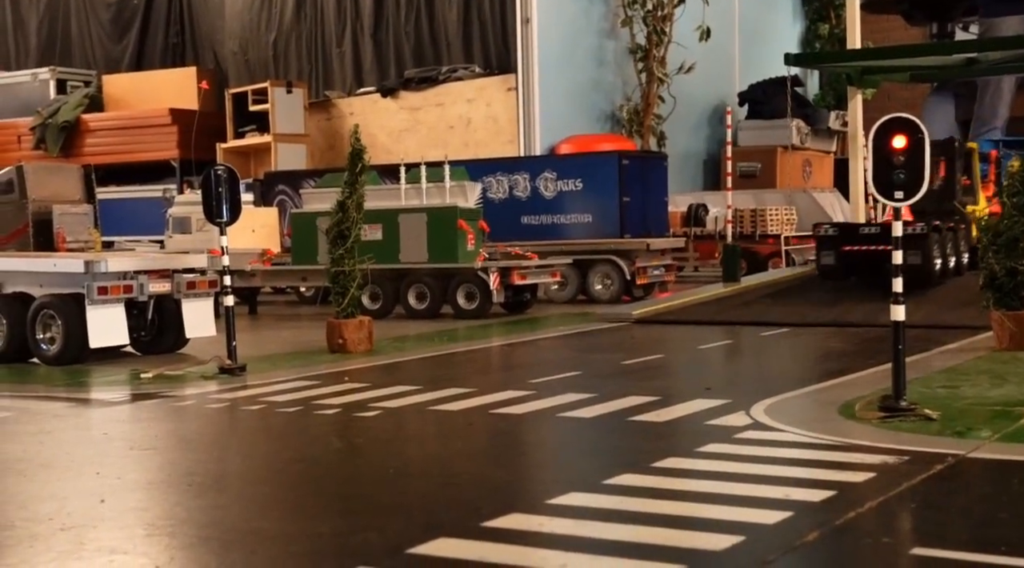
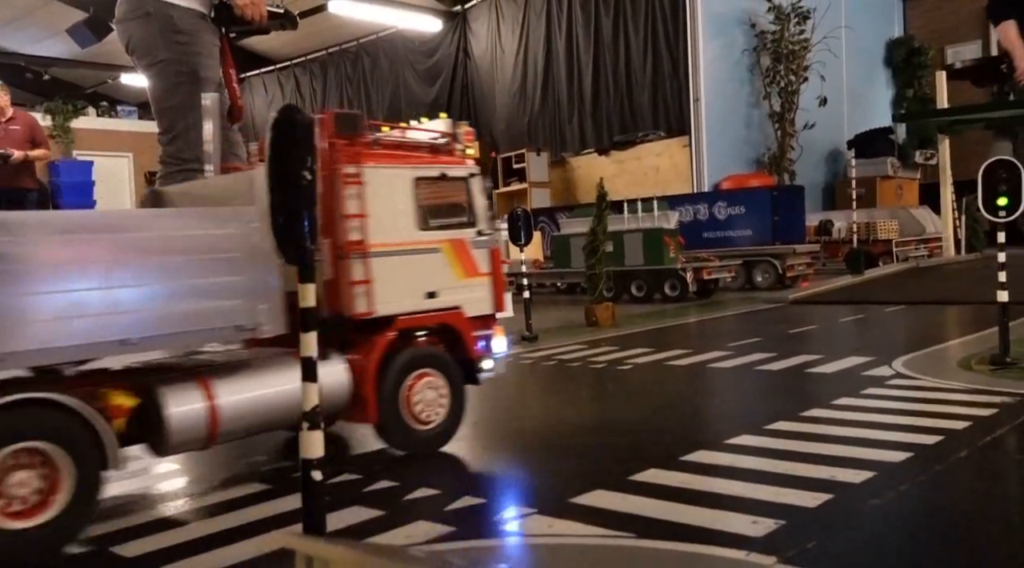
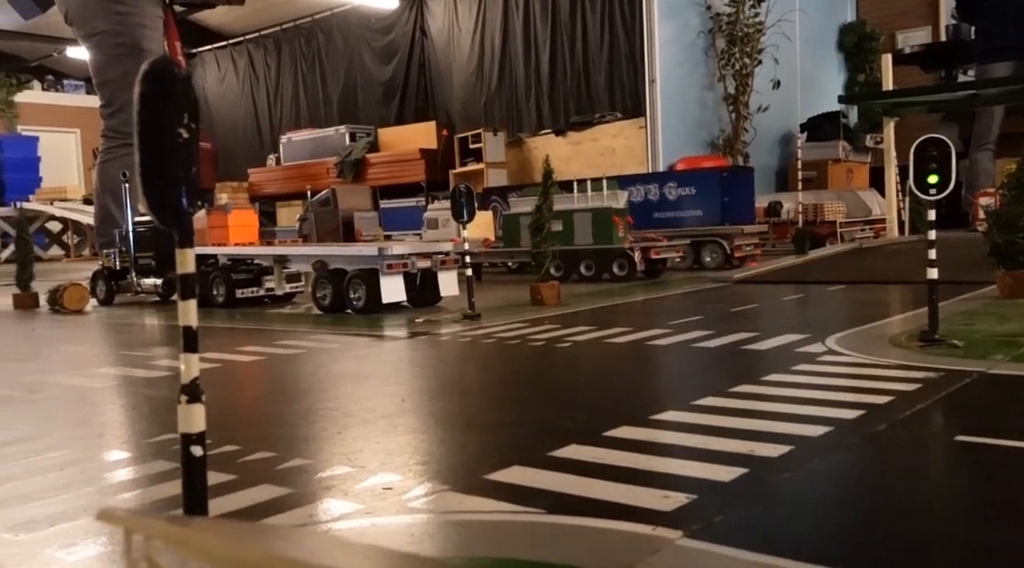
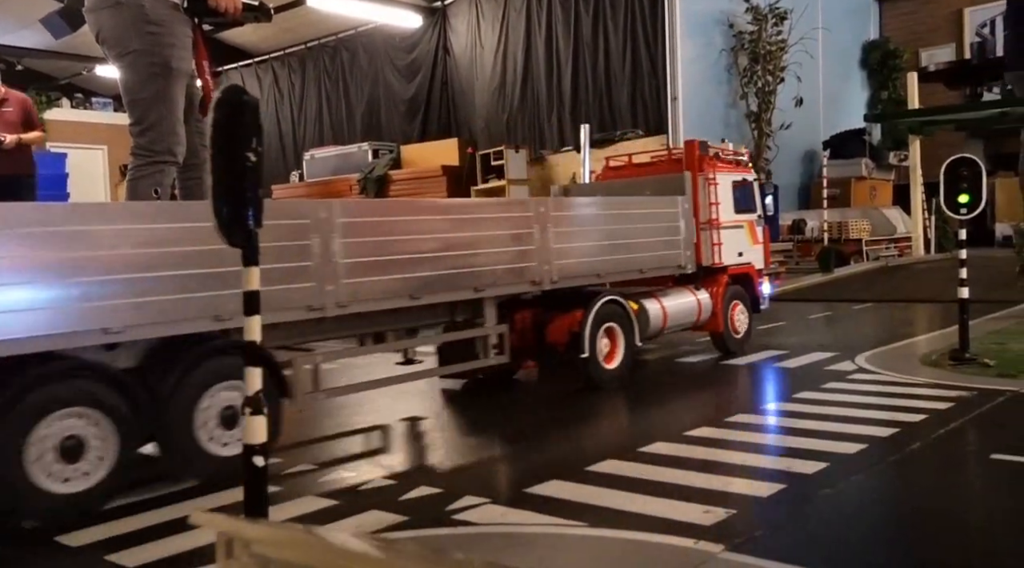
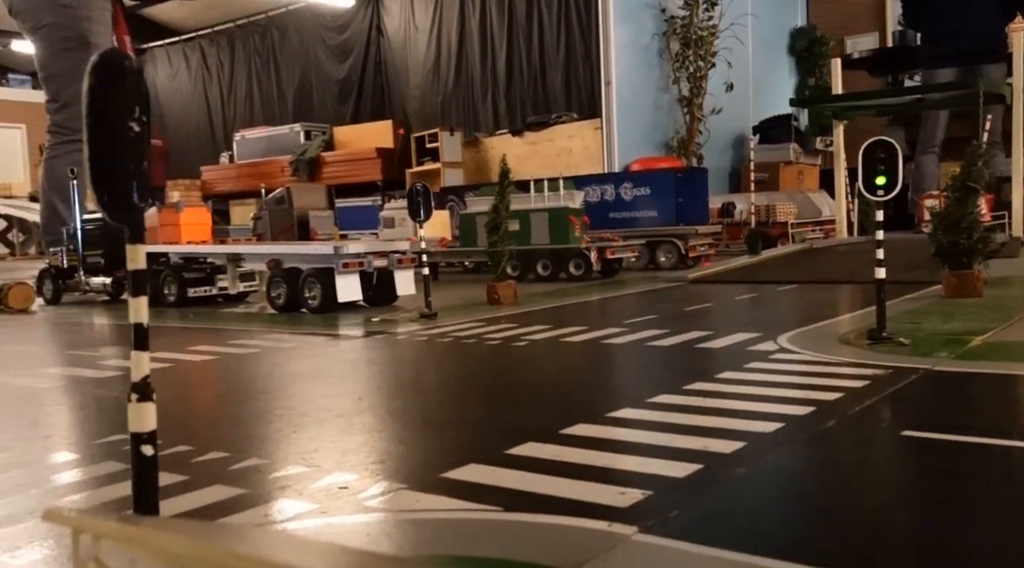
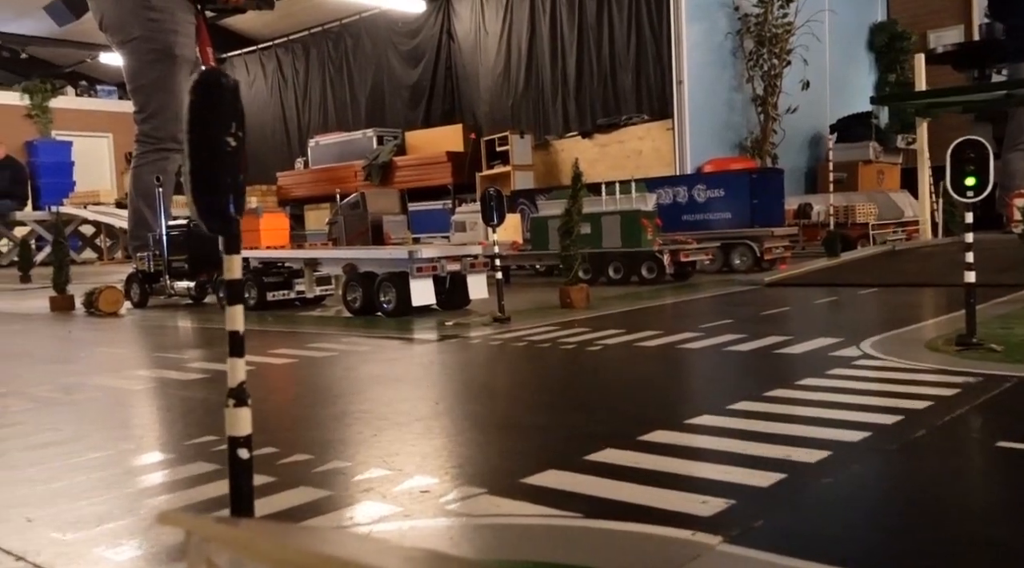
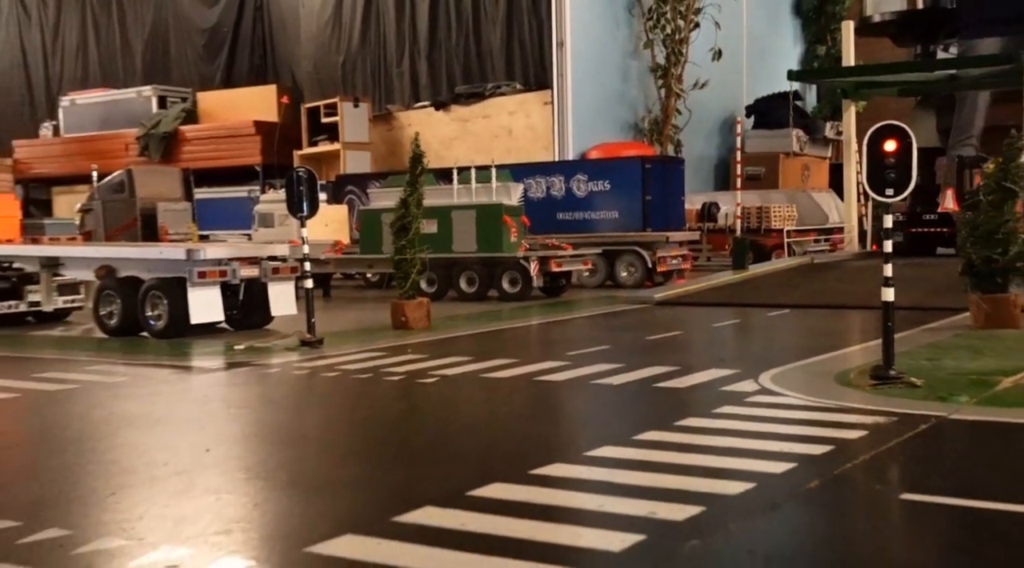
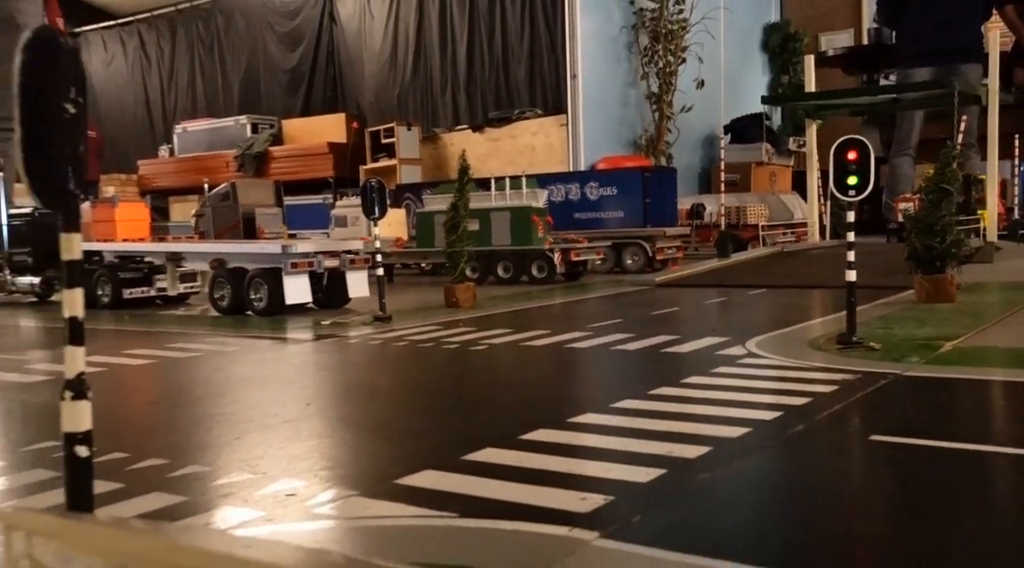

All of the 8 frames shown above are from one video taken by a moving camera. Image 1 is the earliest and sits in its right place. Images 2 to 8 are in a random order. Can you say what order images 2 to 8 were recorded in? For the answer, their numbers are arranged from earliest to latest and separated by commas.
7, 8, 5, 3, 6, 2, 4
